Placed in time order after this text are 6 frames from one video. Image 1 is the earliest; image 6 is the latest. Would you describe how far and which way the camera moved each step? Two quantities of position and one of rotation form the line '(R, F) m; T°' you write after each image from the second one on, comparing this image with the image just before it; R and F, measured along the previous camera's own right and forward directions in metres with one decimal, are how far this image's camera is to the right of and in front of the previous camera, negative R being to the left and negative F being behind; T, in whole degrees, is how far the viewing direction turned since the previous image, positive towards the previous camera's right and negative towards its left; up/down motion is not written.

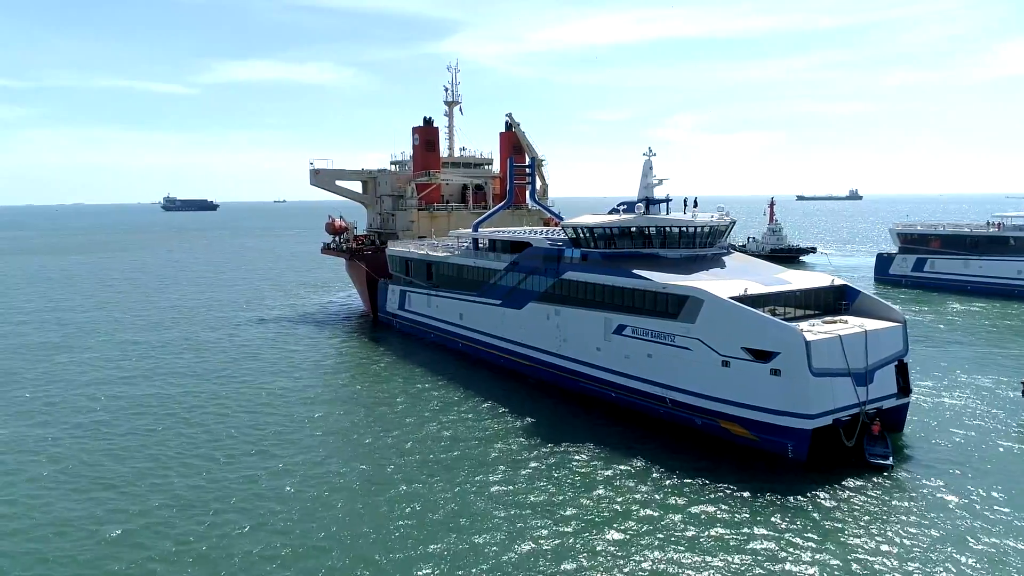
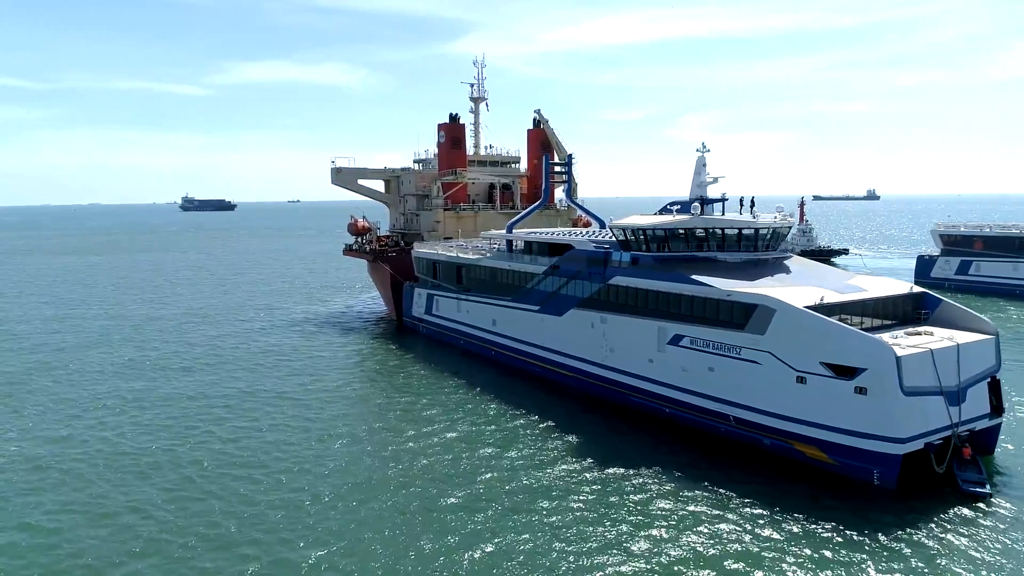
(-1.2, +1.9) m; -1°
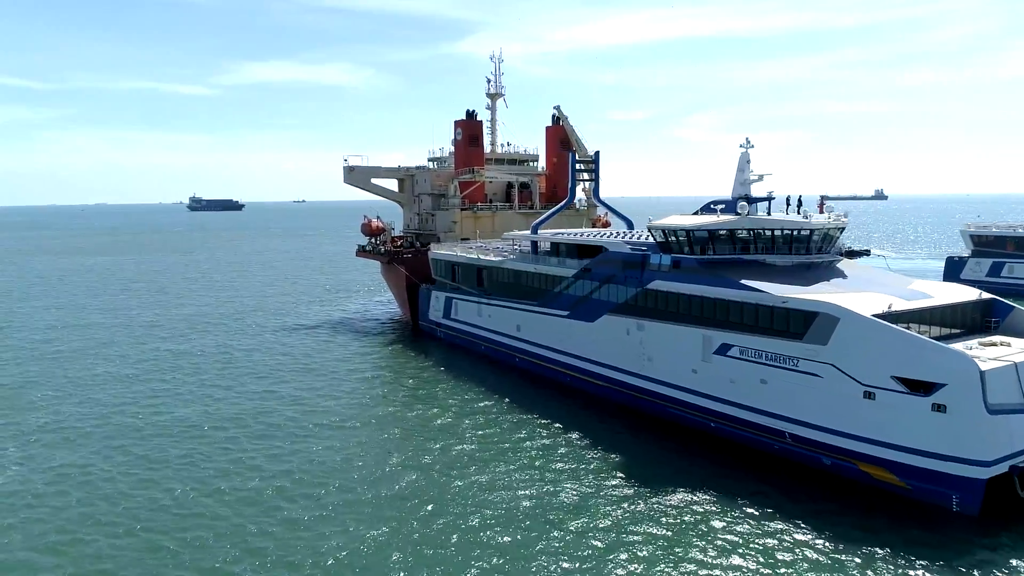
(-1.0, +1.6) m; 0°
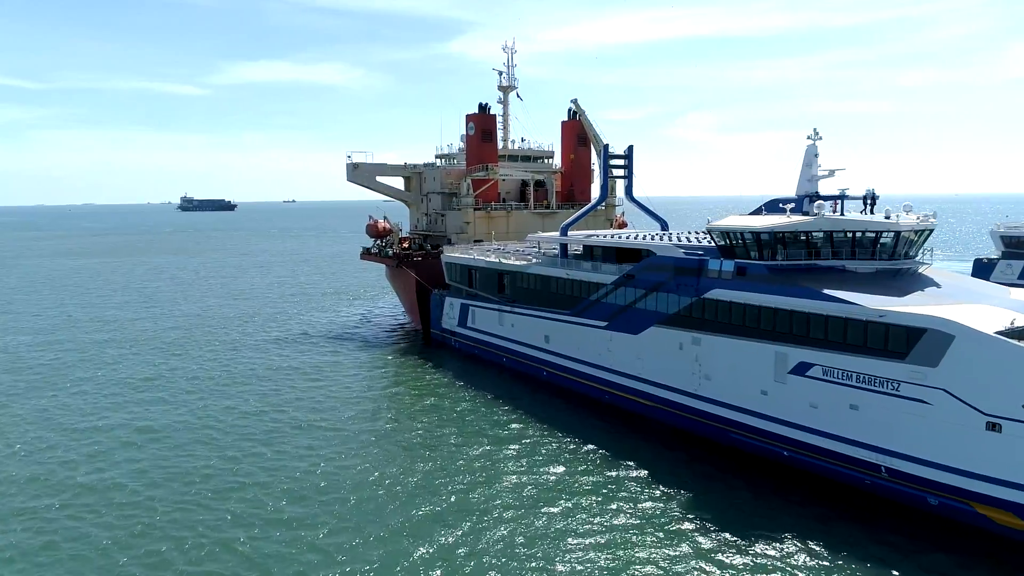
(-1.6, +2.9) m; +1°
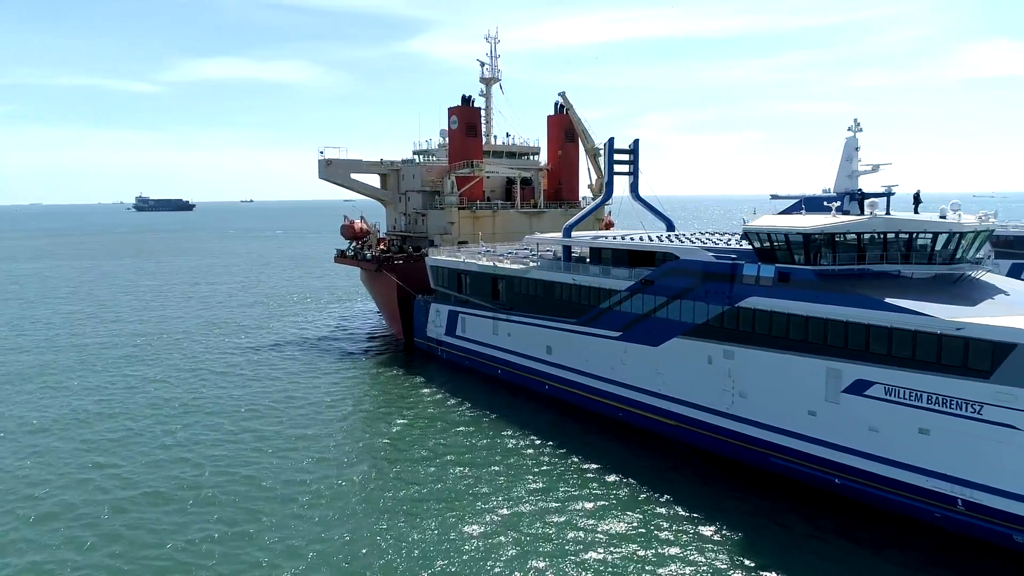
(-1.4, +2.7) m; +3°
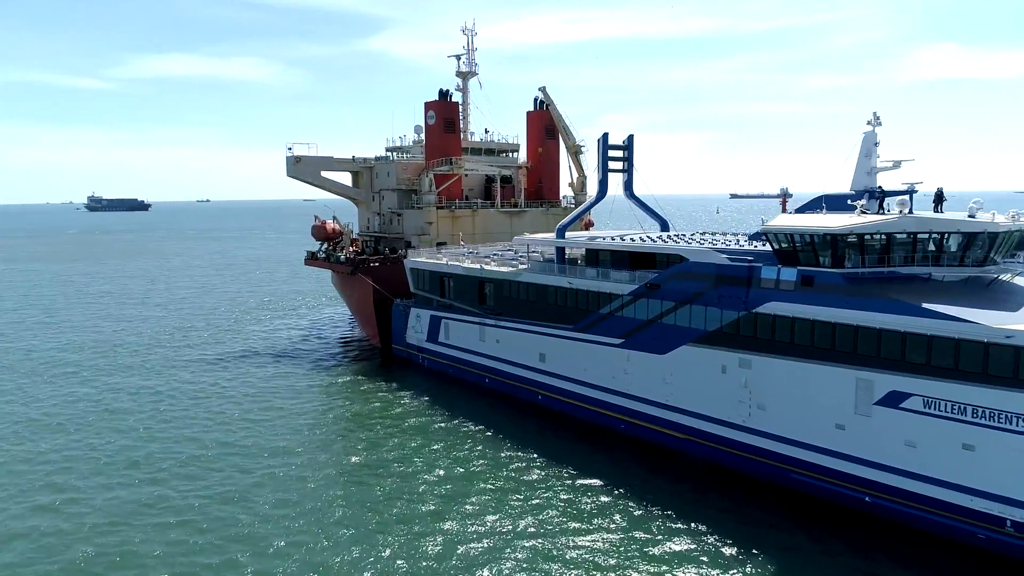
(-1.0, +1.7) m; +3°
